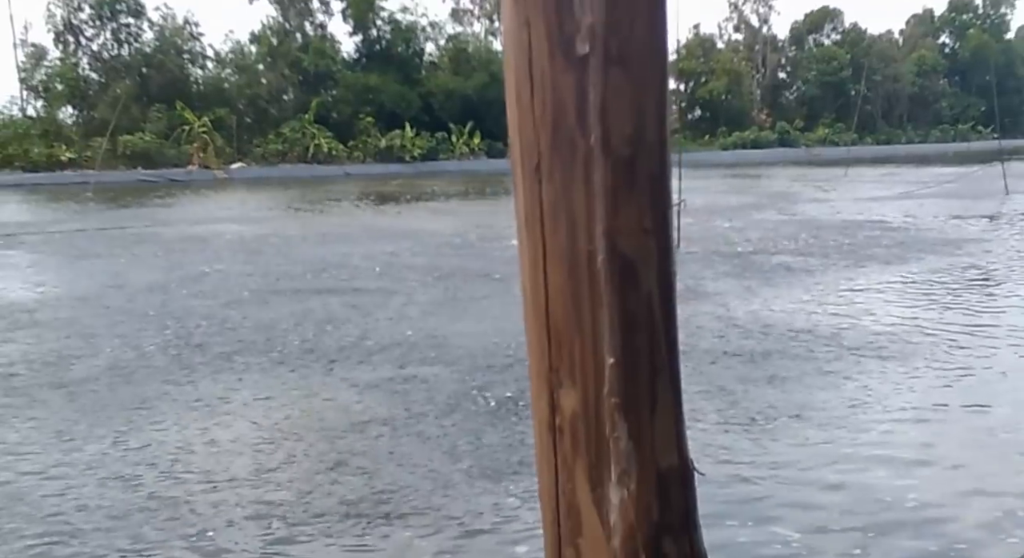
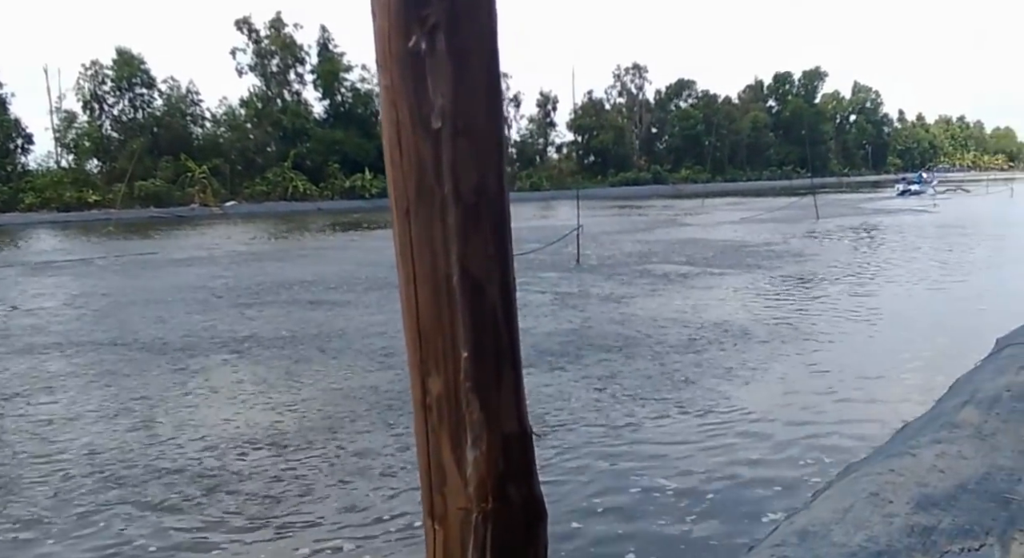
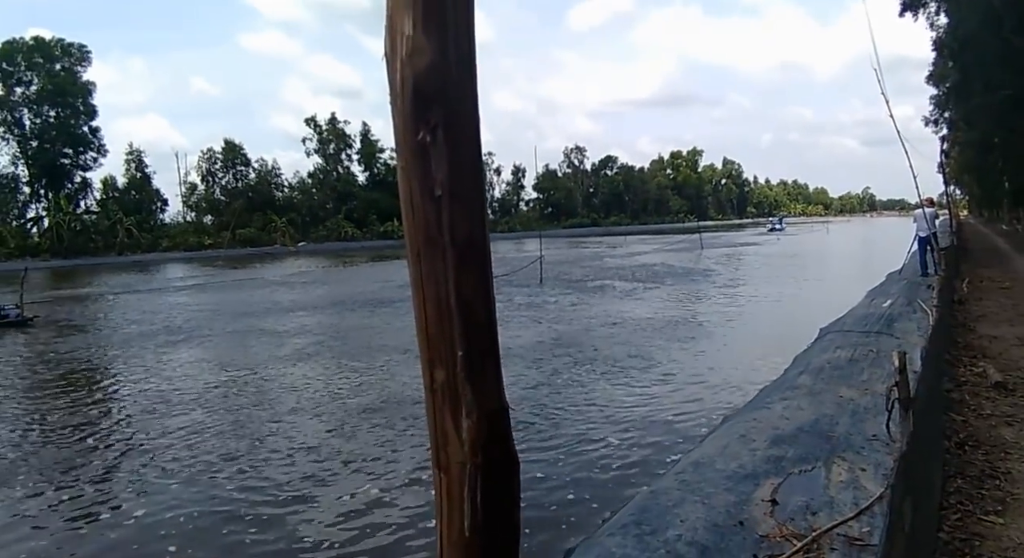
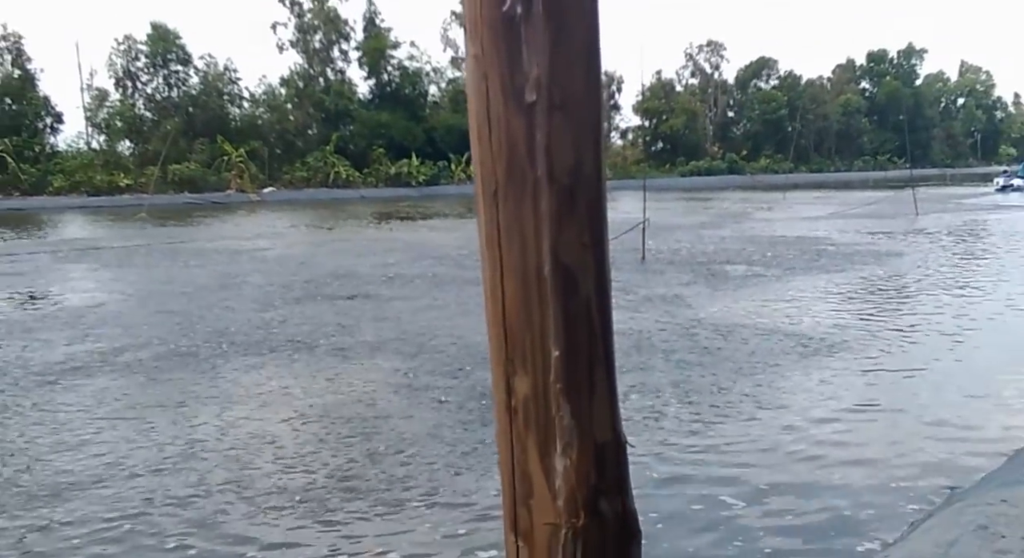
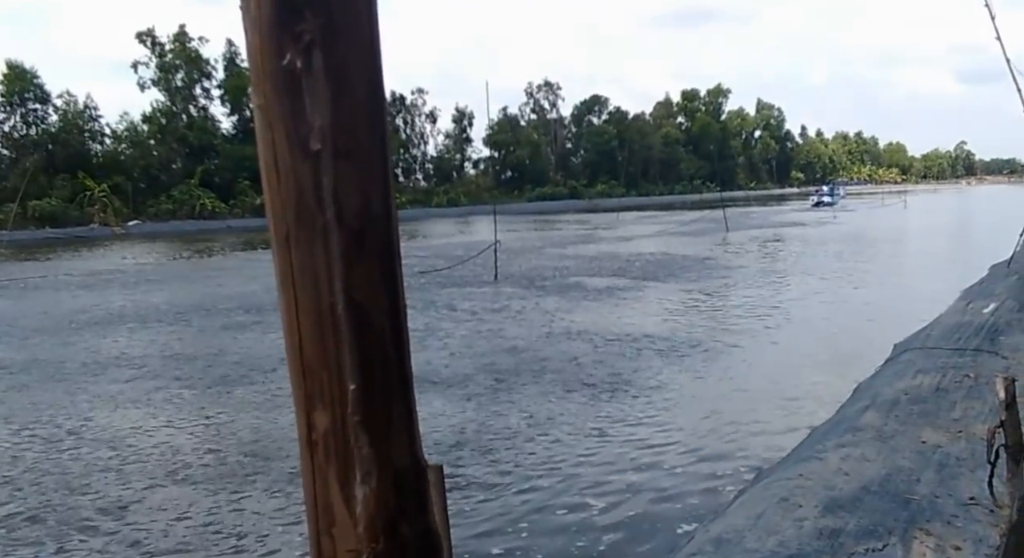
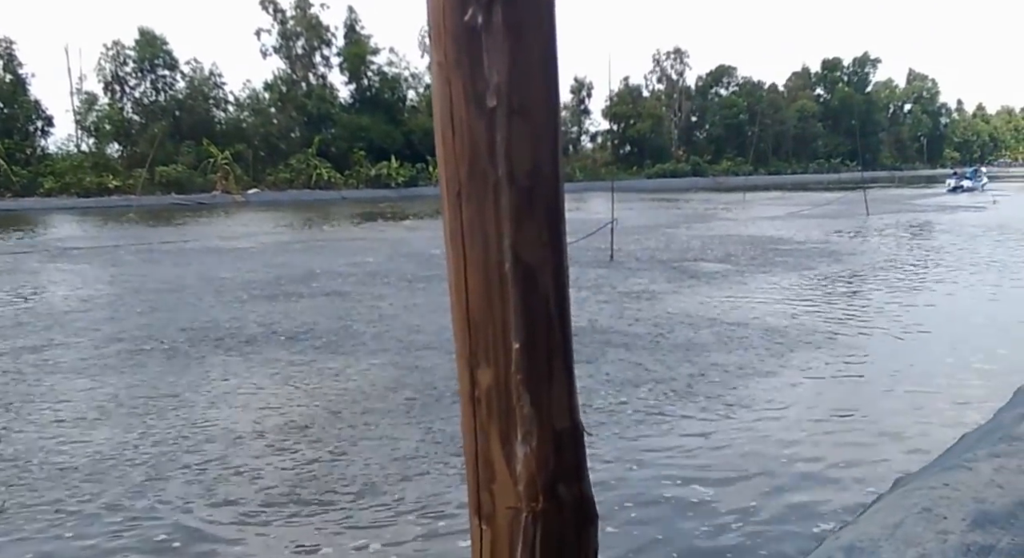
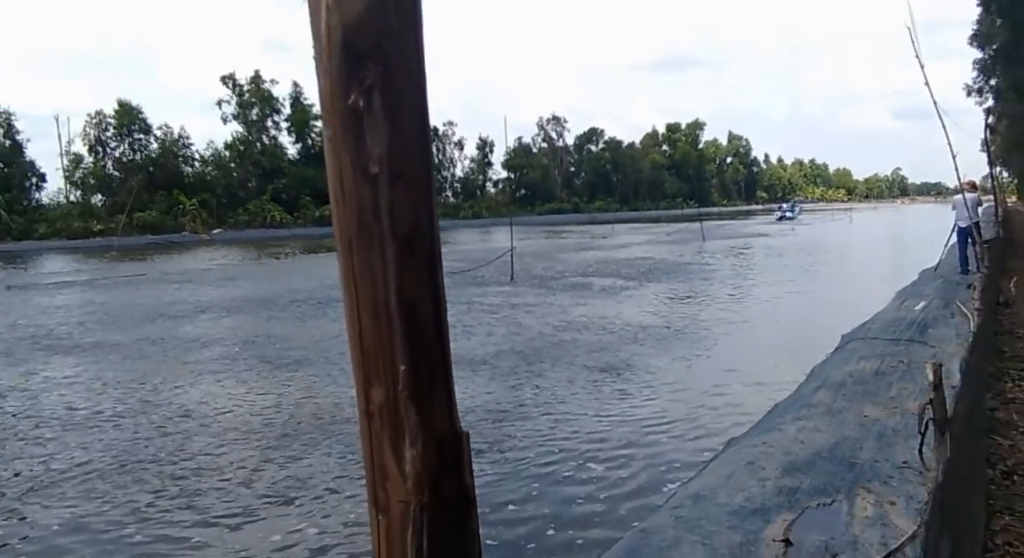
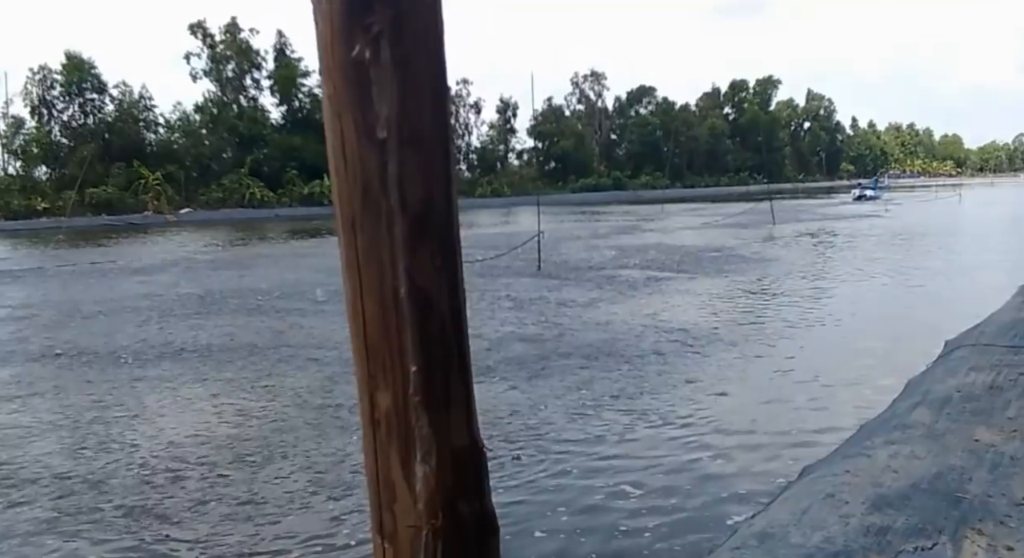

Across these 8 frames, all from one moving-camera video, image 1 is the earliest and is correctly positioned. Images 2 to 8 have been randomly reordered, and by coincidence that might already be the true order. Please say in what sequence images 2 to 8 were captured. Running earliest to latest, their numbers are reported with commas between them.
4, 6, 2, 8, 5, 7, 3
